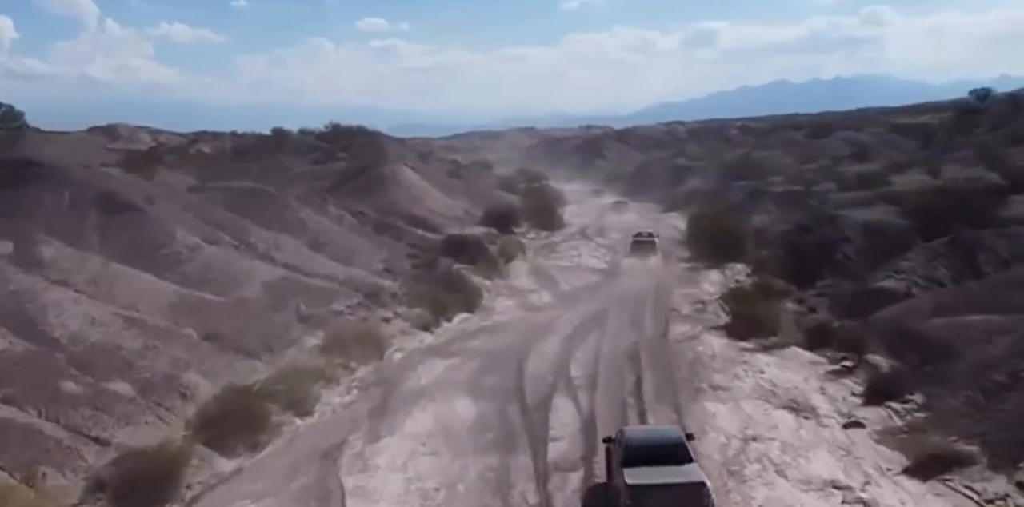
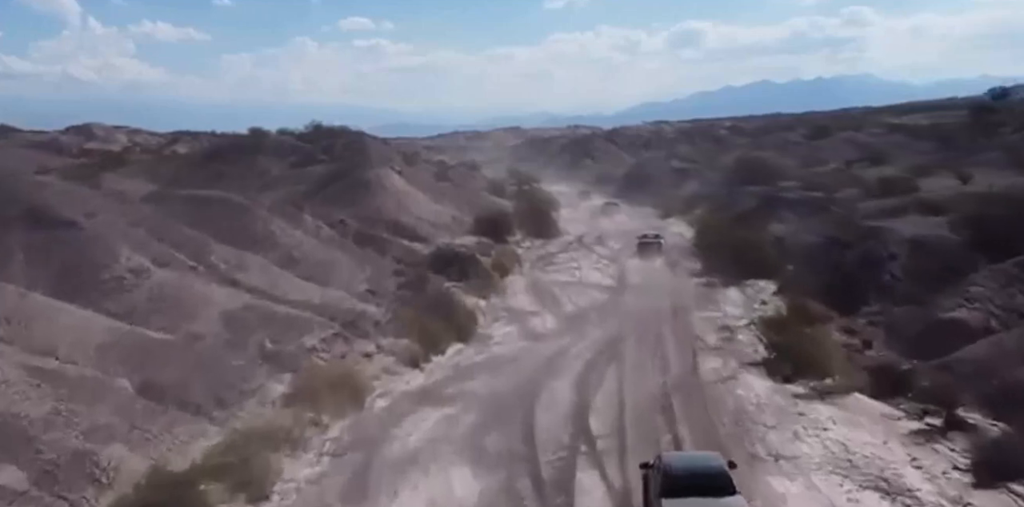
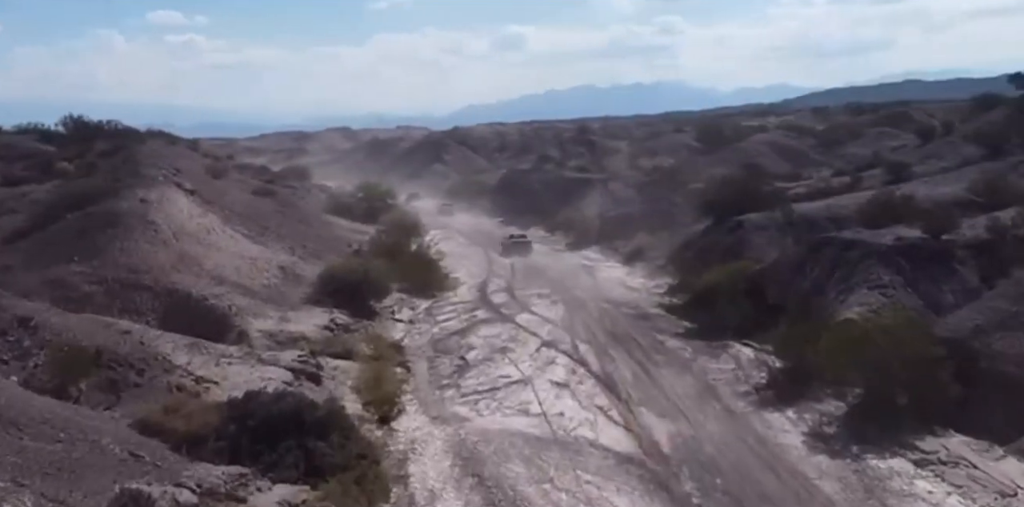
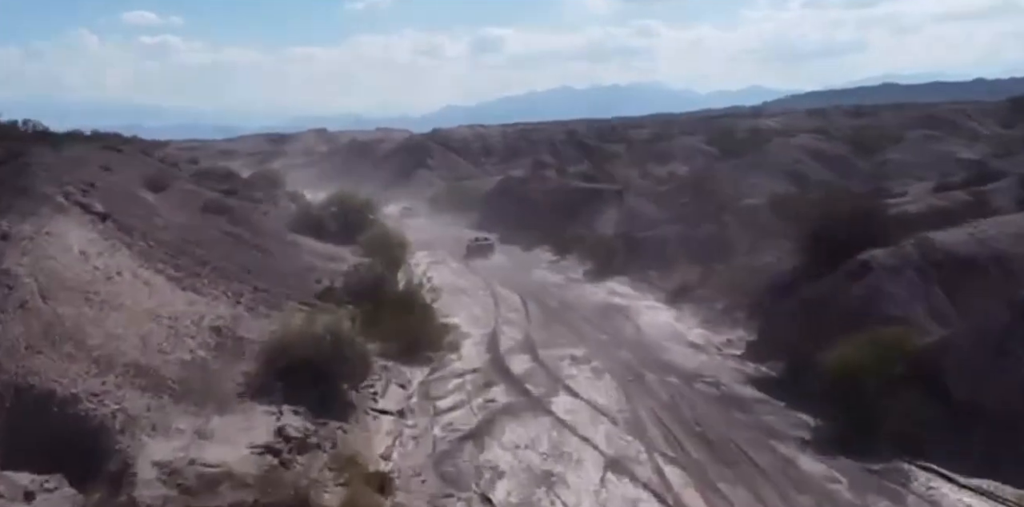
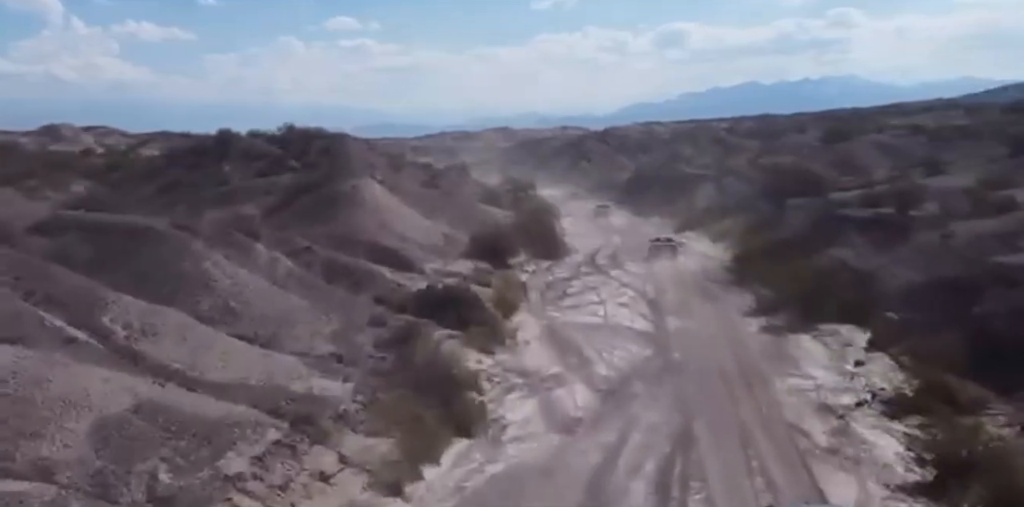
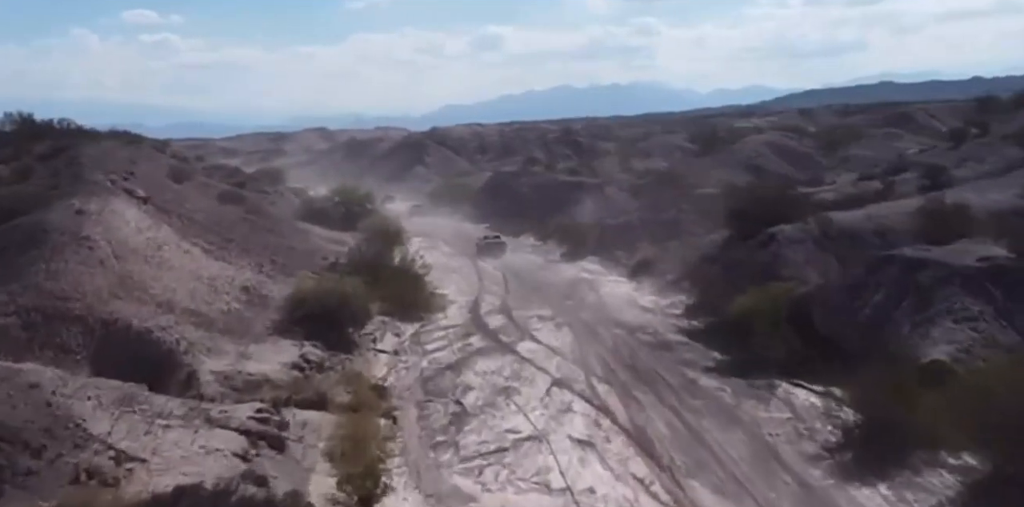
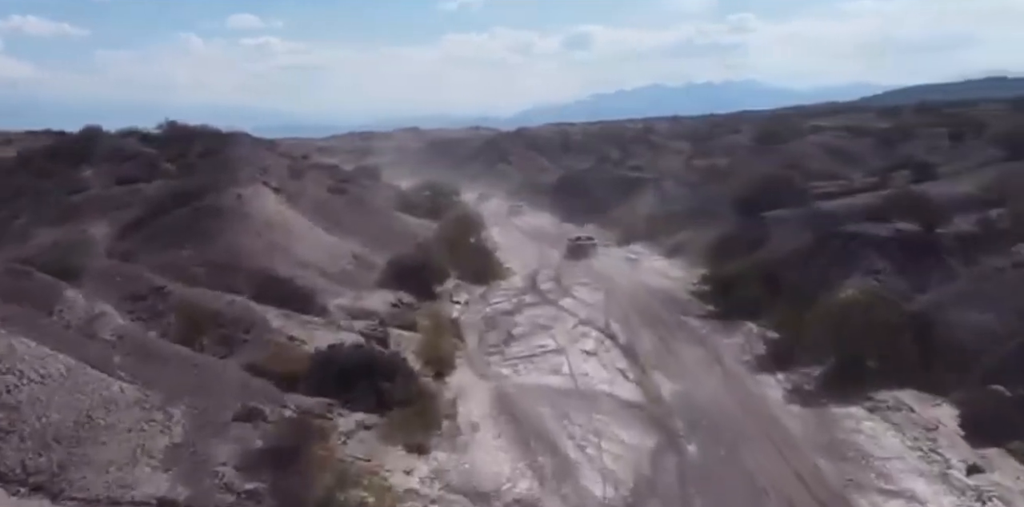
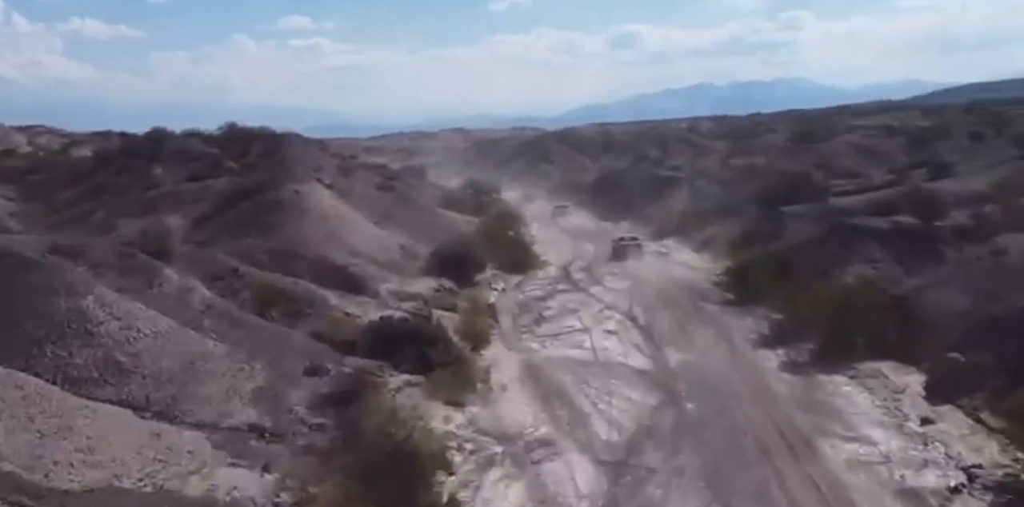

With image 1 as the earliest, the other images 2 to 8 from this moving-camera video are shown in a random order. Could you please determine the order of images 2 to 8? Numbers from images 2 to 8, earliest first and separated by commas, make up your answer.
2, 5, 8, 7, 3, 6, 4
